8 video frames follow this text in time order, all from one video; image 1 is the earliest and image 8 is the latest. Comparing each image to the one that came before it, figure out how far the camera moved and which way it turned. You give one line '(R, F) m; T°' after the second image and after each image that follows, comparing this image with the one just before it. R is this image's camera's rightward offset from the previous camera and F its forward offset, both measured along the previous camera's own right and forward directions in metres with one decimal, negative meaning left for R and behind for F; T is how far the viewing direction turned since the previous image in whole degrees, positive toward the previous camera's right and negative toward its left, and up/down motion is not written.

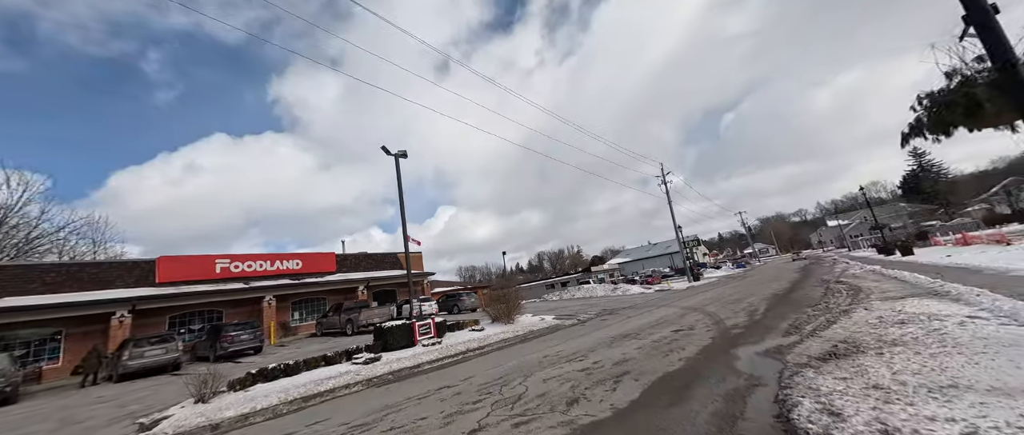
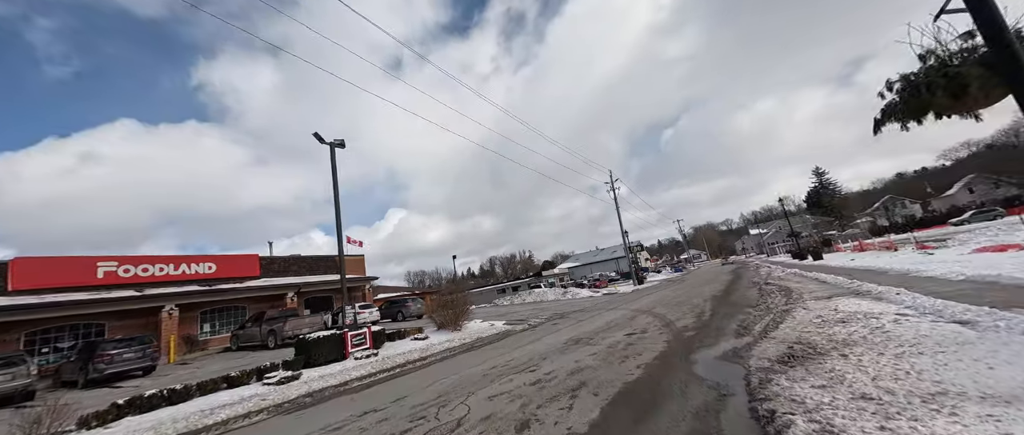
(+0.1, +0.8) m; +8°
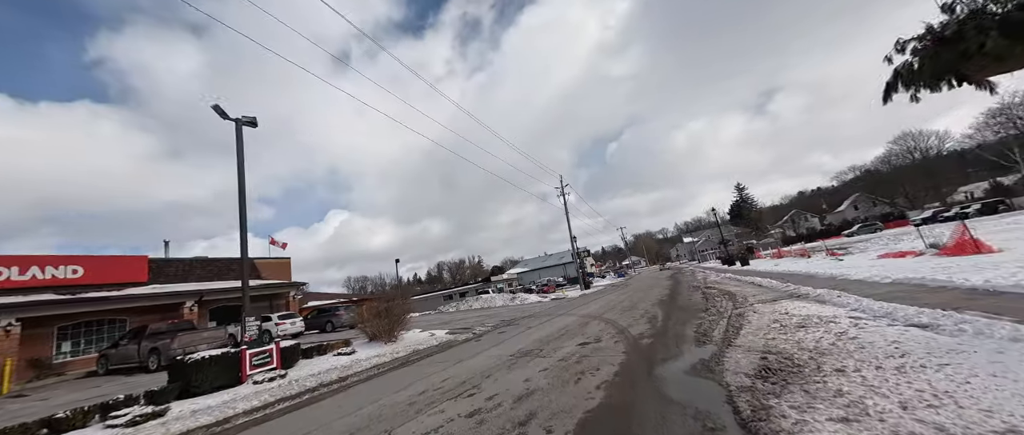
(+0.2, +1.1) m; +8°
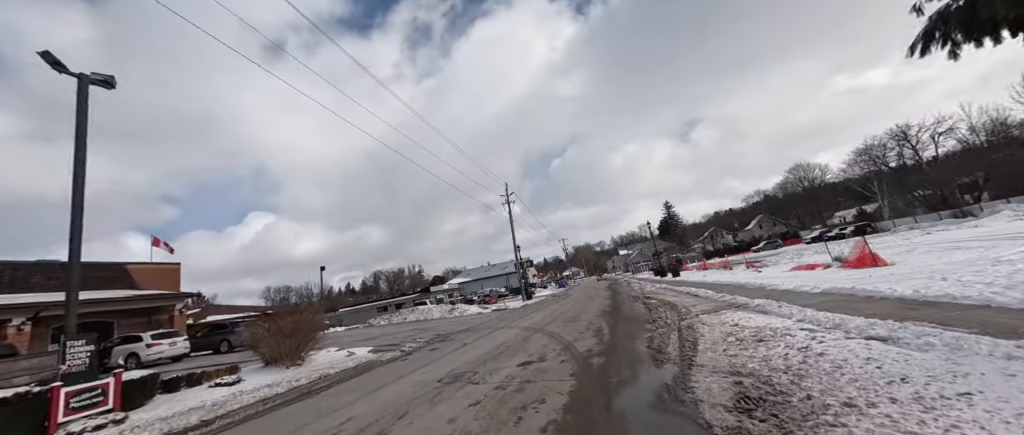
(+0.2, +1.2) m; +9°
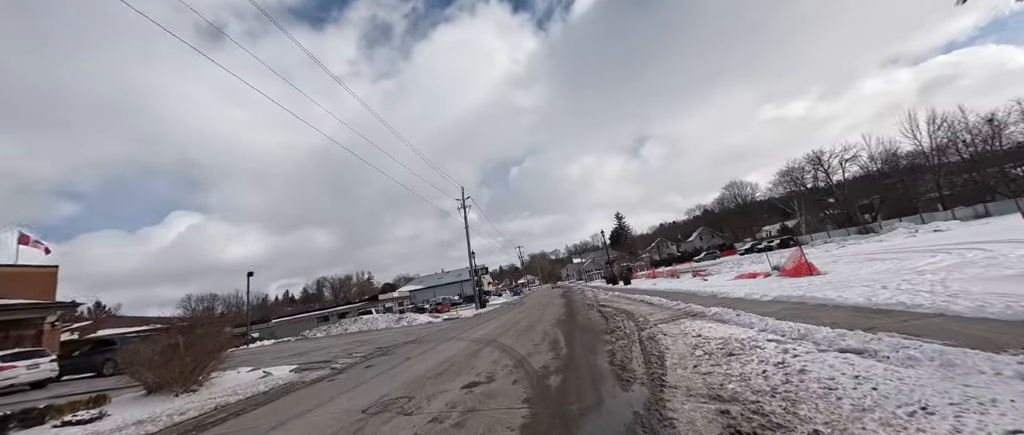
(+0.1, +0.9) m; +7°
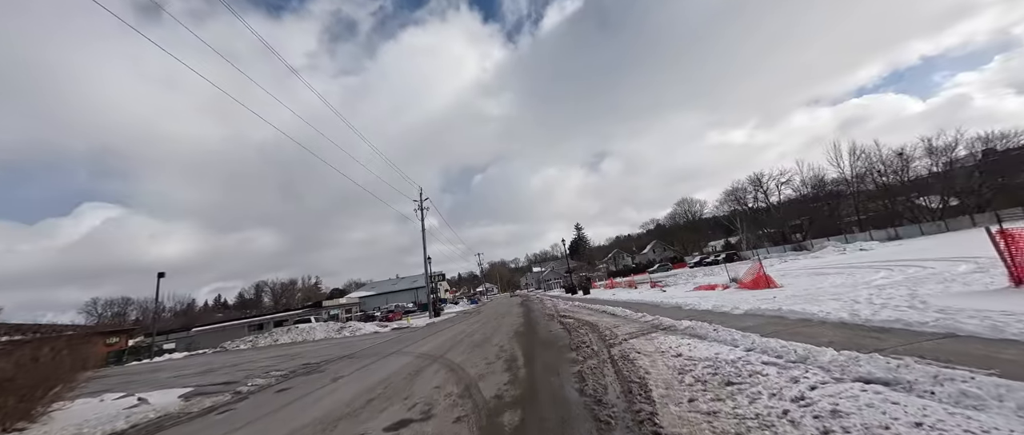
(+0.1, +1.3) m; +6°
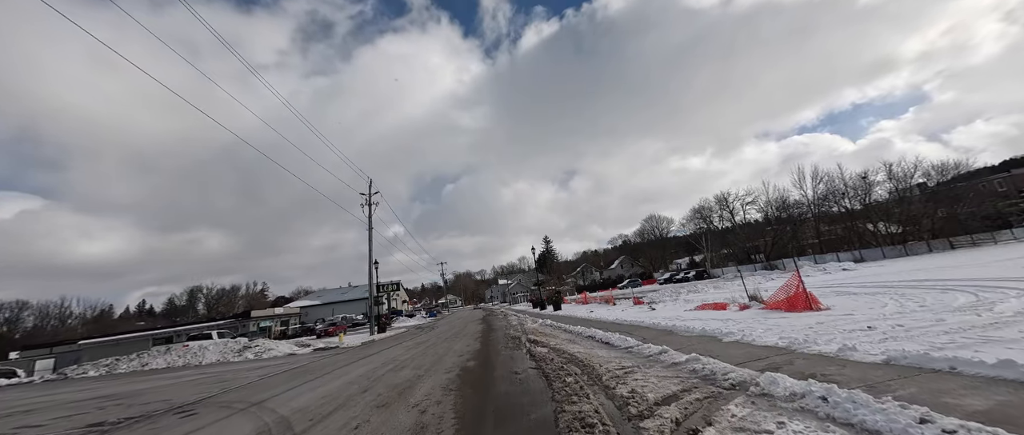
(+0.5, +4.7) m; +5°
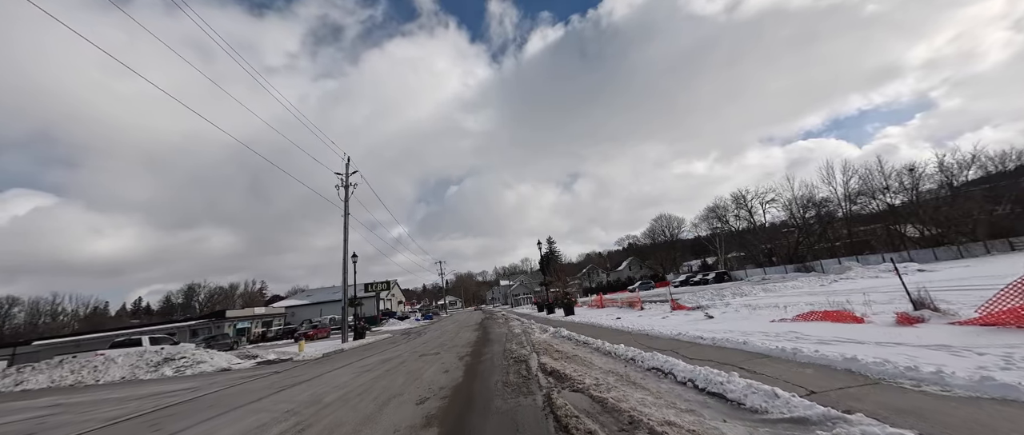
(0.0, +5.2) m; -1°
